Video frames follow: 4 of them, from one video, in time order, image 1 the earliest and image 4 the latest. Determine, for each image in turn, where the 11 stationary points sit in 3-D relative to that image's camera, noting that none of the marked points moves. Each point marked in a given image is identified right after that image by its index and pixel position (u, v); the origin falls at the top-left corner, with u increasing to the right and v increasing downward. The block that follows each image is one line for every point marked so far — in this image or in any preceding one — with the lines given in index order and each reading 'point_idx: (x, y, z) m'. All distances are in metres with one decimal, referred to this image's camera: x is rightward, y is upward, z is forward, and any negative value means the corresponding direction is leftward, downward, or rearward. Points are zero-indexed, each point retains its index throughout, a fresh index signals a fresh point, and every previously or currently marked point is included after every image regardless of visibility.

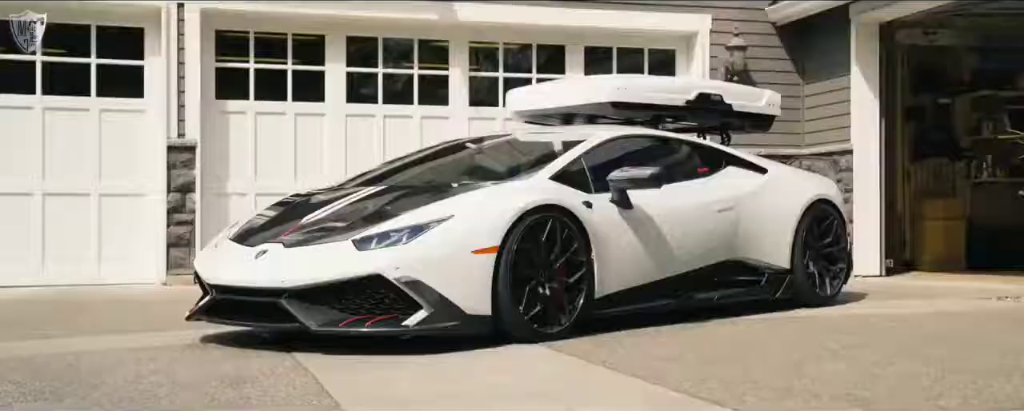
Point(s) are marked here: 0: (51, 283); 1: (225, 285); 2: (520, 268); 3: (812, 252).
0: (-3.7, -0.6, +9.1) m
1: (-1.2, -0.4, +4.7) m
2: (0.0, -0.3, +4.8) m
3: (+1.7, -0.3, +6.4) m
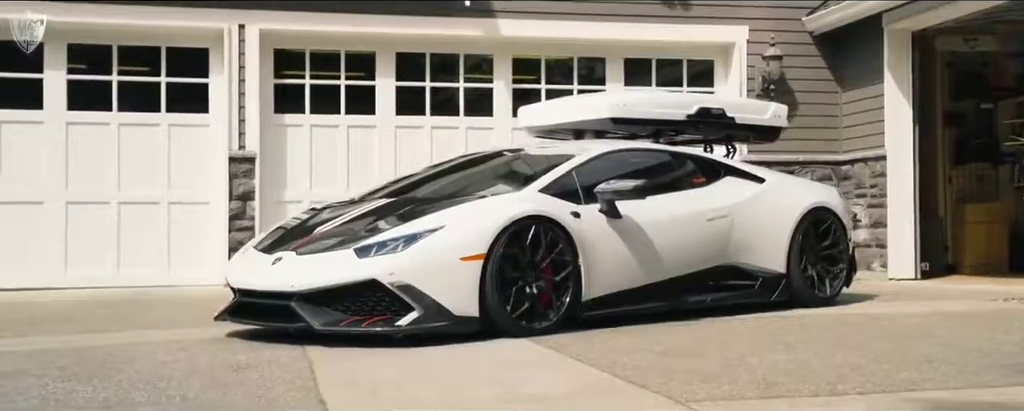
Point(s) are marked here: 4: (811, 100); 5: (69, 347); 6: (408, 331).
0: (-3.4, -0.7, +9.9) m
1: (-1.2, -0.4, +5.3) m
2: (0.0, -0.3, +5.3) m
3: (+1.8, -0.3, +6.8) m
4: (+3.0, +1.0, +11.2) m
5: (-2.1, -0.7, +5.3) m
6: (-0.5, -0.6, +5.1) m
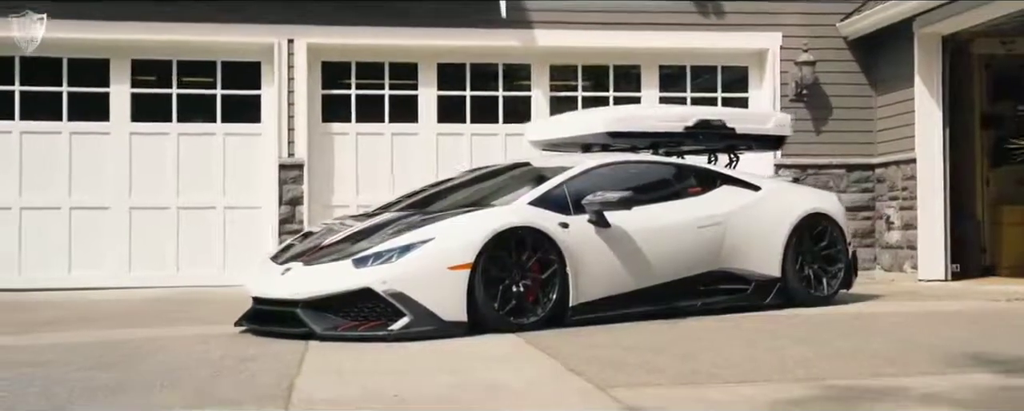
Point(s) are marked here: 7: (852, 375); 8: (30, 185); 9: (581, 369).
0: (-3.1, -0.7, +10.6) m
1: (-1.3, -0.4, +5.8) m
2: (-0.1, -0.3, +5.7) m
3: (+1.8, -0.3, +7.1) m
4: (+3.4, +1.0, +11.4) m
5: (-2.1, -0.7, +5.8) m
6: (-0.5, -0.6, +5.6) m
7: (+1.4, -0.7, +4.5) m
8: (-4.4, +0.2, +10.3) m
9: (+0.3, -0.7, +4.6) m
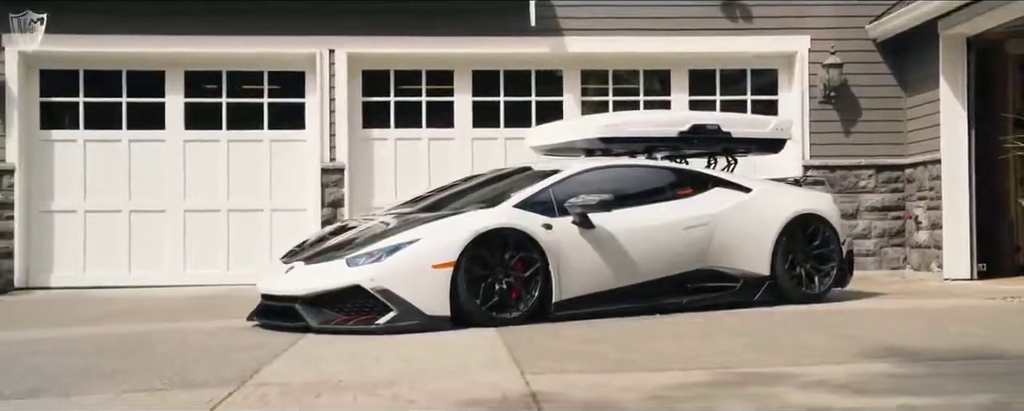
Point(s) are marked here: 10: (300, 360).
0: (-2.8, -0.8, +11.2) m
1: (-1.4, -0.5, +6.3) m
2: (-0.2, -0.3, +6.1) m
3: (+1.8, -0.3, +7.3) m
4: (+3.7, +1.0, +11.5) m
5: (-2.2, -0.7, +6.4) m
6: (-0.6, -0.7, +6.0) m
7: (+1.2, -0.7, +4.8) m
8: (-4.1, +0.2, +11.1) m
9: (+0.1, -0.7, +5.0) m
10: (-0.9, -0.7, +5.1) m
